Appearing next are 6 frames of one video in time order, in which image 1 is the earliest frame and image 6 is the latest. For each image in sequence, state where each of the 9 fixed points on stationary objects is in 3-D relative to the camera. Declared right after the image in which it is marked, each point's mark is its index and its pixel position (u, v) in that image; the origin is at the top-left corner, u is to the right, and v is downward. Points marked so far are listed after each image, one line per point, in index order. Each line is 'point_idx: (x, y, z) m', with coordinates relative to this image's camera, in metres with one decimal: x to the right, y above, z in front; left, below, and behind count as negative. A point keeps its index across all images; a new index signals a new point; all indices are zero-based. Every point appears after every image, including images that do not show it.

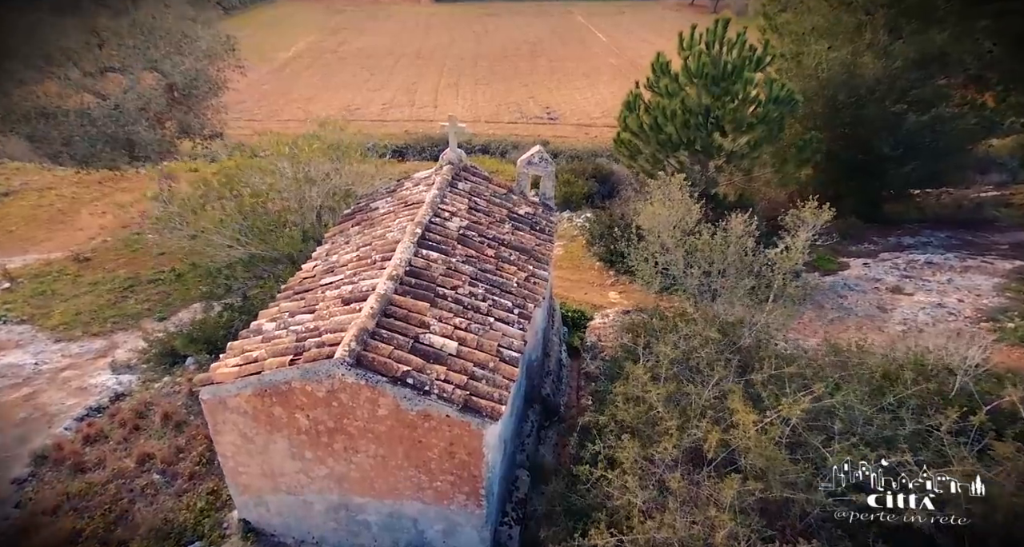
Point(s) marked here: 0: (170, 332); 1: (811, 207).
0: (-7.1, -1.2, +13.6) m
1: (+5.6, +1.2, +12.1) m
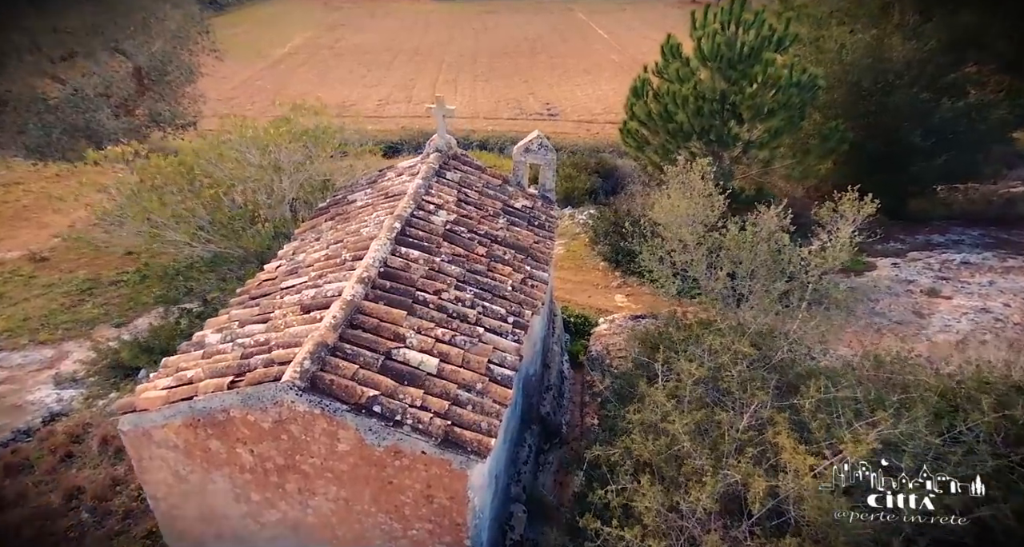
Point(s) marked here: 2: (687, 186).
0: (-7.2, -1.2, +12.1) m
1: (+5.5, +1.2, +10.6) m
2: (+3.1, +1.4, +11.3) m
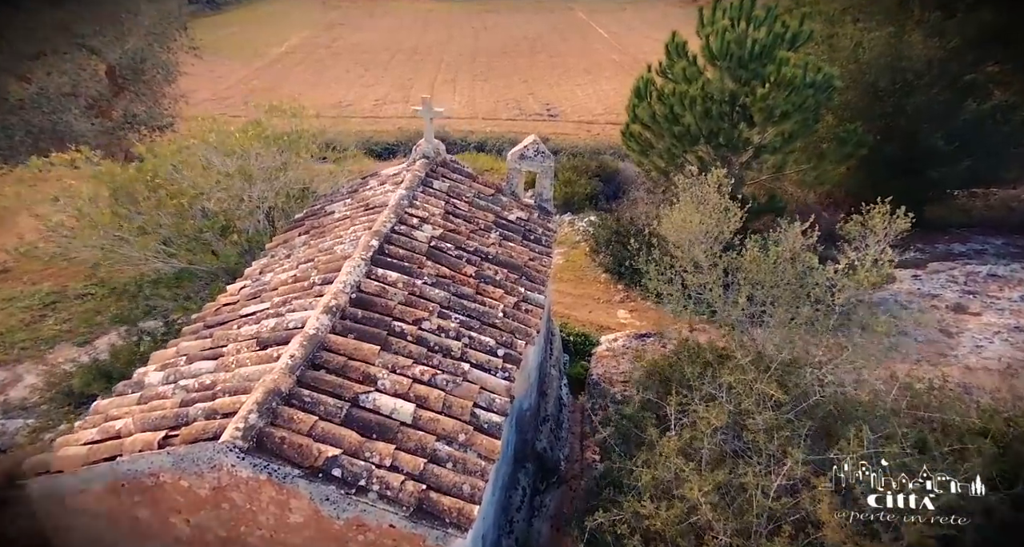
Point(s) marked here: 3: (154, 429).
0: (-7.3, -1.5, +11.0) m
1: (+5.4, +0.9, +9.5) m
2: (+3.0, +1.1, +10.3) m
3: (-3.1, -1.3, +5.7) m
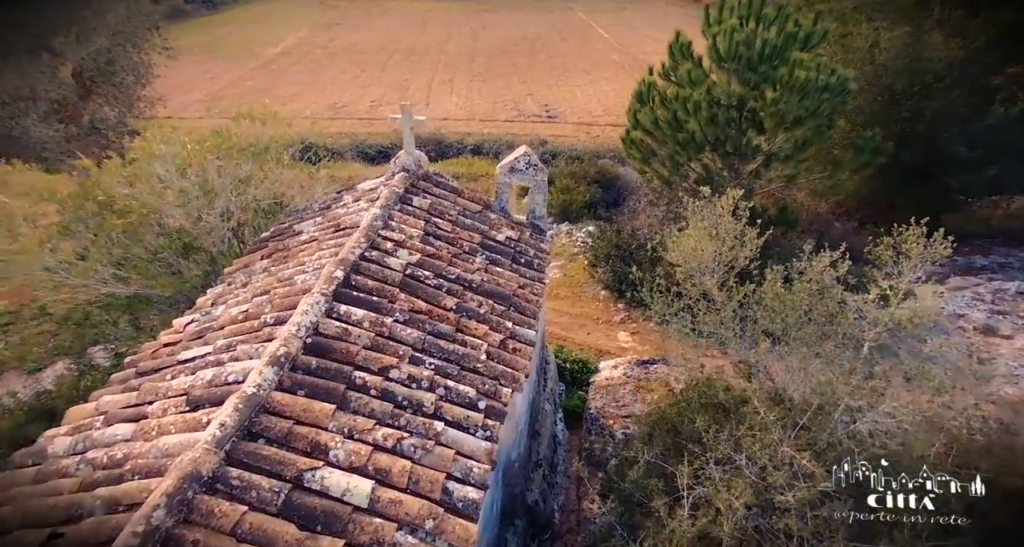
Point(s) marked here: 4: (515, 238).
0: (-7.5, -1.9, +9.9) m
1: (+5.2, +0.5, +8.4) m
2: (+2.8, +0.7, +9.2) m
3: (-3.3, -1.7, +4.6) m
4: (0.0, +0.5, +9.8) m
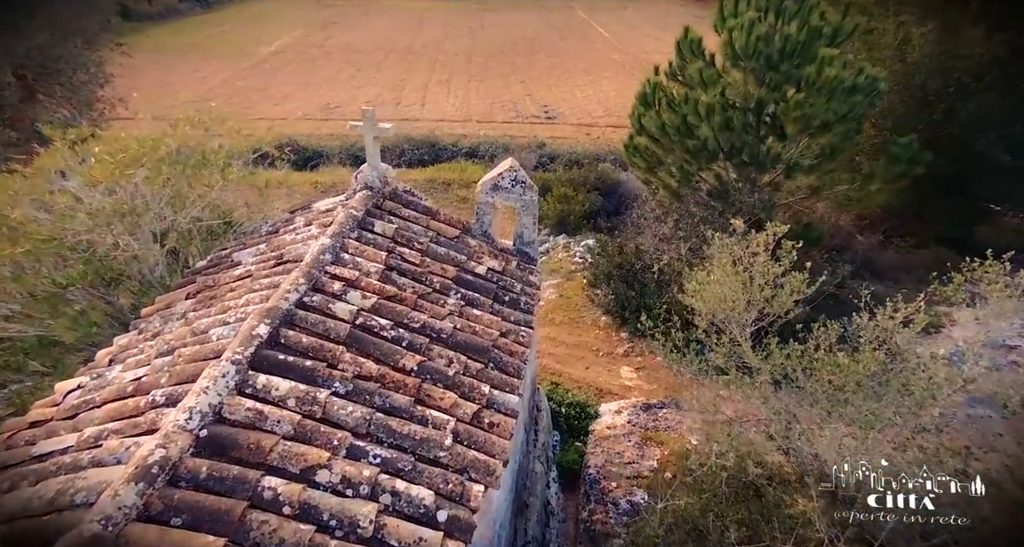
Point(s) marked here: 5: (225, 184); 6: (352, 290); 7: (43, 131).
0: (-7.7, -2.4, +8.2) m
1: (+5.0, 0.0, +6.7) m
2: (+2.6, +0.3, +7.5) m
3: (-3.5, -2.2, +2.9) m
4: (-0.2, 0.0, +8.1) m
5: (-5.2, +1.5, +11.5) m
6: (-1.6, -0.2, +6.7) m
7: (-10.9, +3.3, +15.2) m
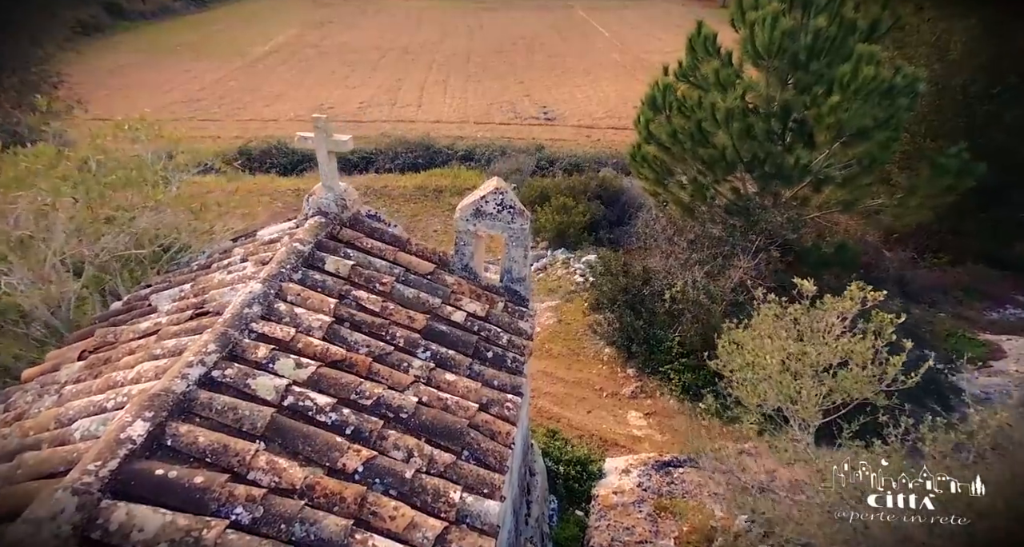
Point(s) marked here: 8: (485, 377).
0: (-7.9, -2.9, +6.7) m
1: (+4.8, -0.5, +5.1) m
2: (+2.4, -0.2, +5.9) m
3: (-3.7, -2.7, +1.3) m
4: (-0.3, -0.4, +6.5) m
5: (-5.3, +1.1, +9.9) m
6: (-1.8, -0.6, +5.1) m
7: (-11.1, +2.8, +13.6) m
8: (-0.2, -0.9, +5.9) m
